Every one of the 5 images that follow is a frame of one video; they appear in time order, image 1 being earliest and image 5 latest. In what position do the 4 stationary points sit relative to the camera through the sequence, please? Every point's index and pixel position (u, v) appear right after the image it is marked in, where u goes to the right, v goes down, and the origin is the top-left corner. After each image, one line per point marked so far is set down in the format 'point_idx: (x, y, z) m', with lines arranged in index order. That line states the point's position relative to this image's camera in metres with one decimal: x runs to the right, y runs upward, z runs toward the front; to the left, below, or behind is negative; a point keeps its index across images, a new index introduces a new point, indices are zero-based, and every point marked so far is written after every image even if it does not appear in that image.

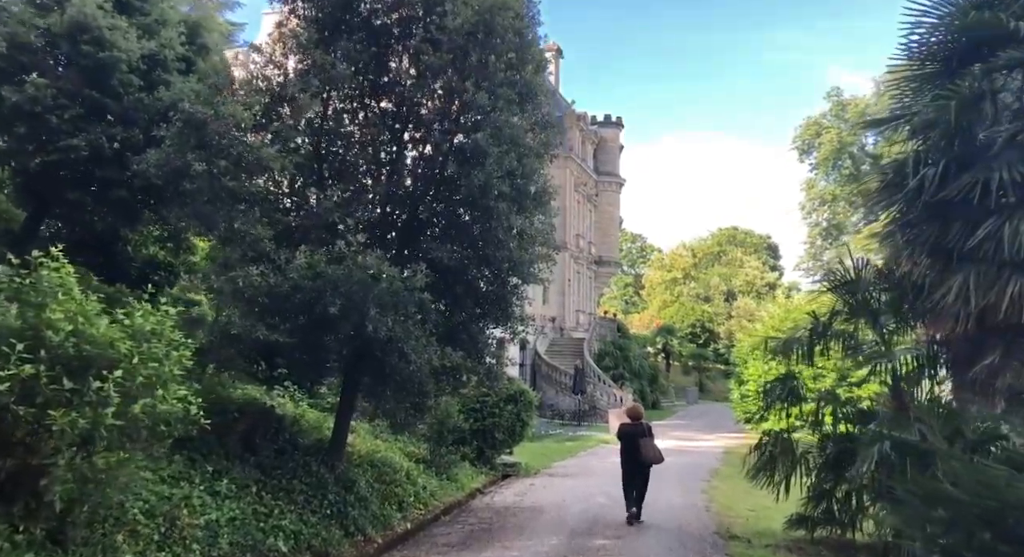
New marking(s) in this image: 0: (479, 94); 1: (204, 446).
0: (-0.4, +2.1, +8.4) m
1: (-3.4, -1.9, +8.1) m
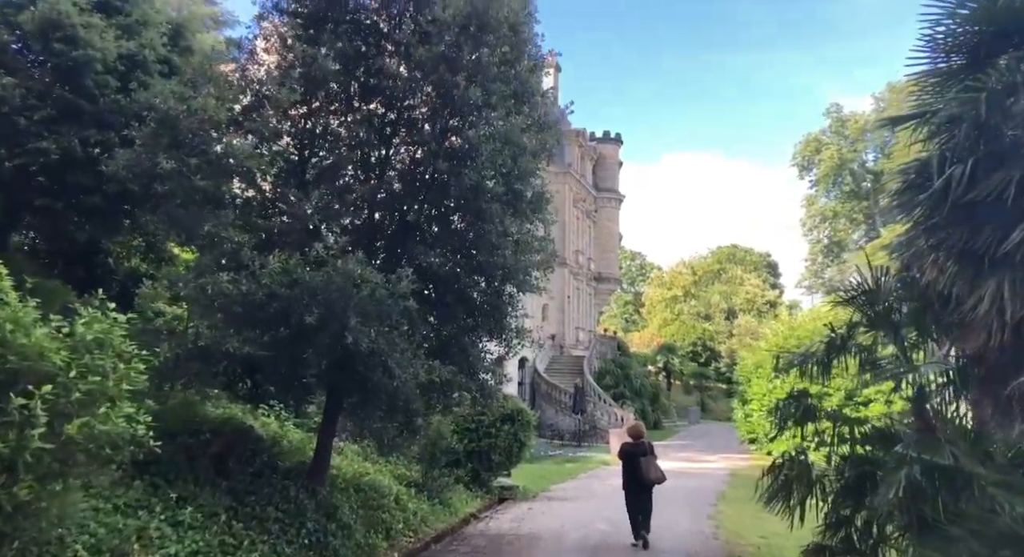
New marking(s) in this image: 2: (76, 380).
0: (-0.4, +2.0, +7.8) m
1: (-3.5, -2.0, +7.5) m
2: (-2.7, -0.6, +4.5) m
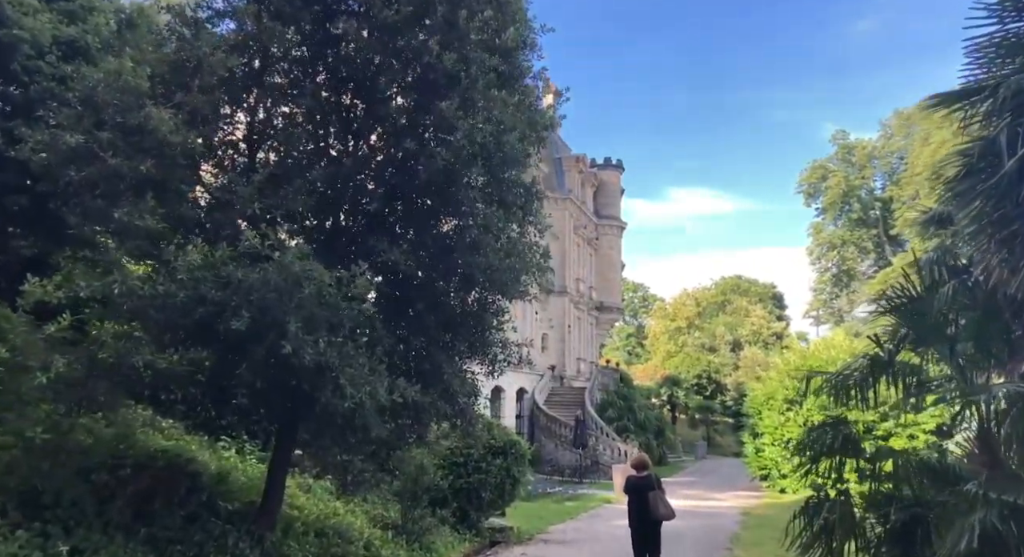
0: (-0.6, +2.0, +6.6) m
1: (-3.6, -2.0, +6.1) m
2: (-2.8, -0.5, +3.2) m
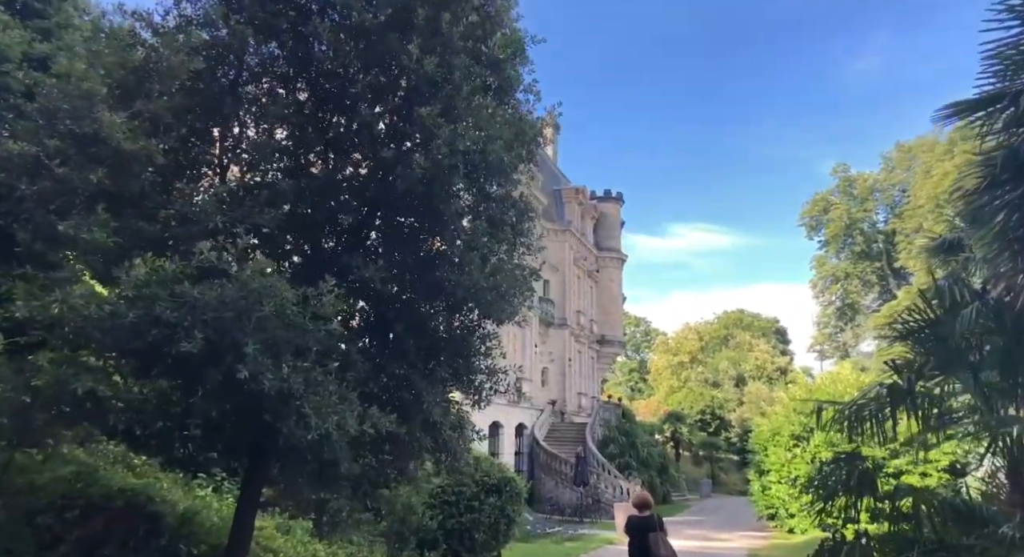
0: (-0.7, +1.8, +6.2) m
1: (-3.8, -2.1, +5.5) m
2: (-3.0, -0.5, +2.6) m
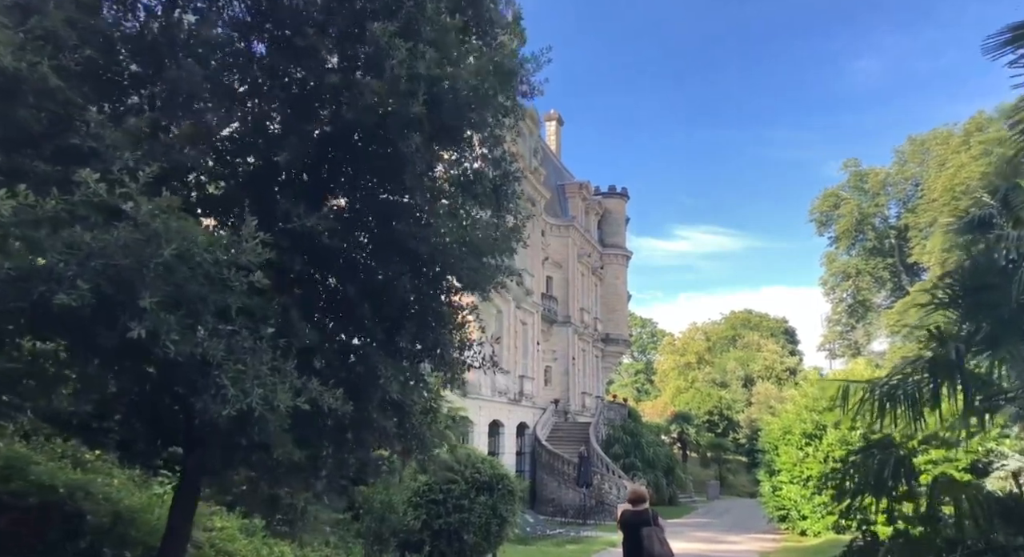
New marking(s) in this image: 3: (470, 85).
0: (-0.9, +2.2, +5.3) m
1: (-4.0, -1.8, +4.5) m
2: (-3.2, -0.1, +1.7) m
3: (-0.3, +1.5, +5.5) m
